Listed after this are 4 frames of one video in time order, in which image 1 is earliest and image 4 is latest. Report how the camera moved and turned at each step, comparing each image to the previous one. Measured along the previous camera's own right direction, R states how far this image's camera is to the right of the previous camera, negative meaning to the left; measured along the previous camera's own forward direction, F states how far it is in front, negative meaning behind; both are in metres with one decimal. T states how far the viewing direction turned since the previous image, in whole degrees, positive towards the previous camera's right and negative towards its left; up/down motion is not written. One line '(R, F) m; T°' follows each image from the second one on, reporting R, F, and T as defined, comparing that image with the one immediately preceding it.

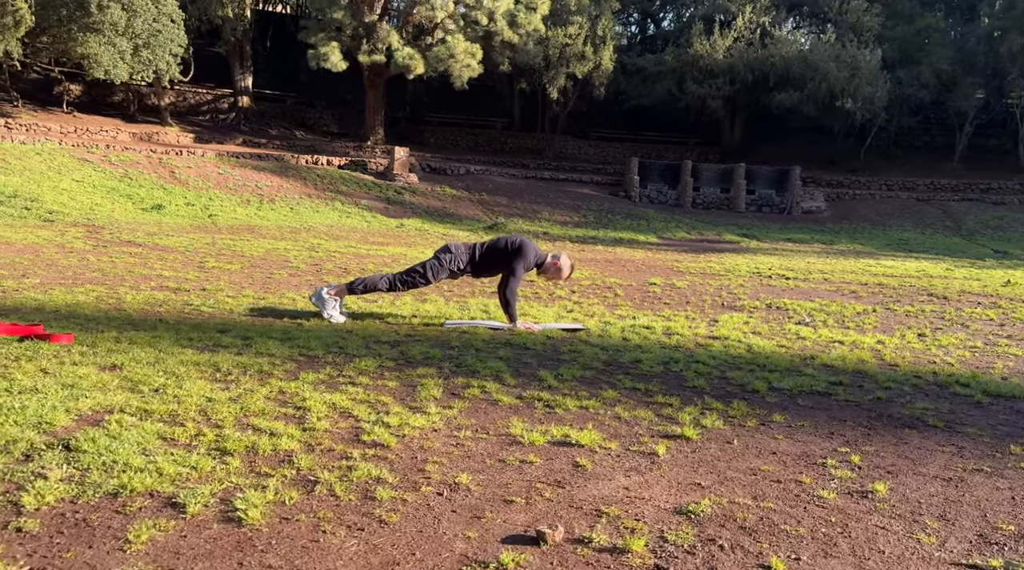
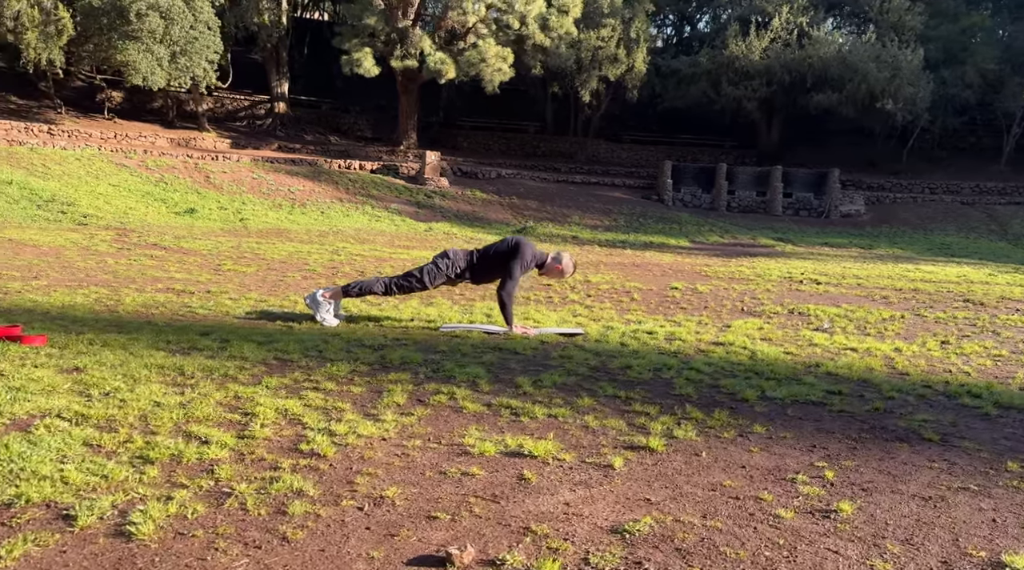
(+0.4, +0.3) m; -2°
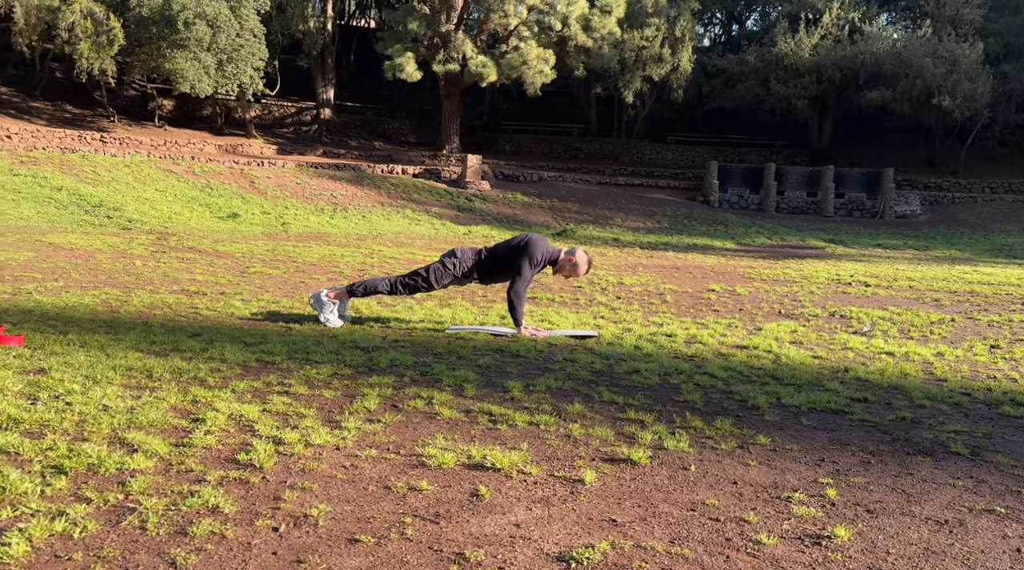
(+0.3, +0.5) m; -3°
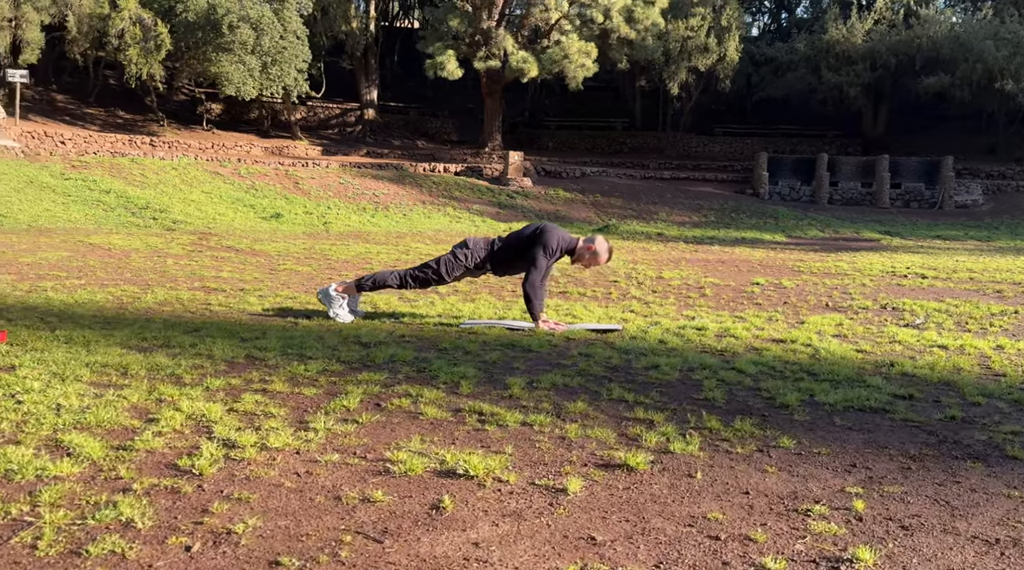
(+0.2, +0.5) m; -3°
